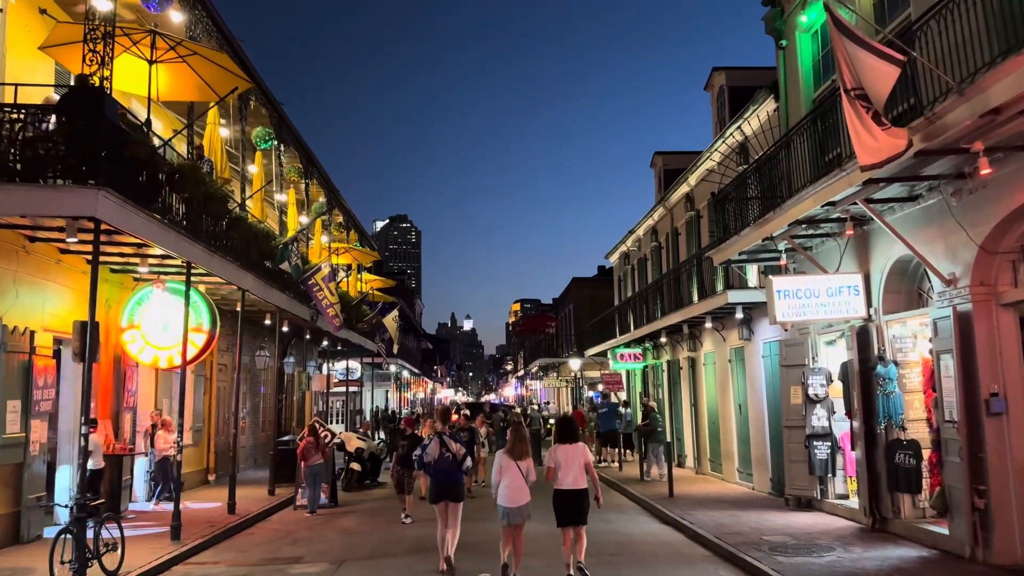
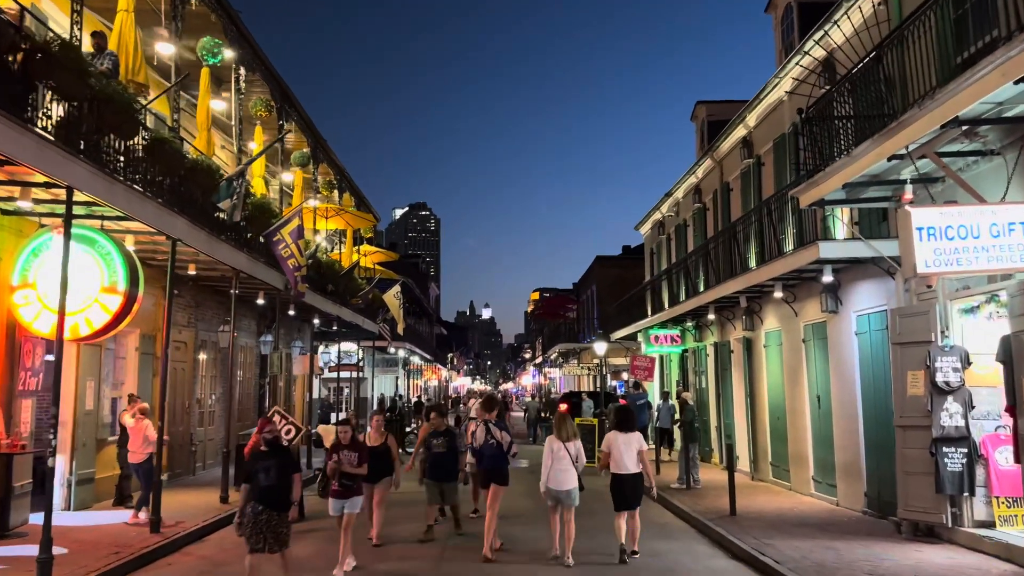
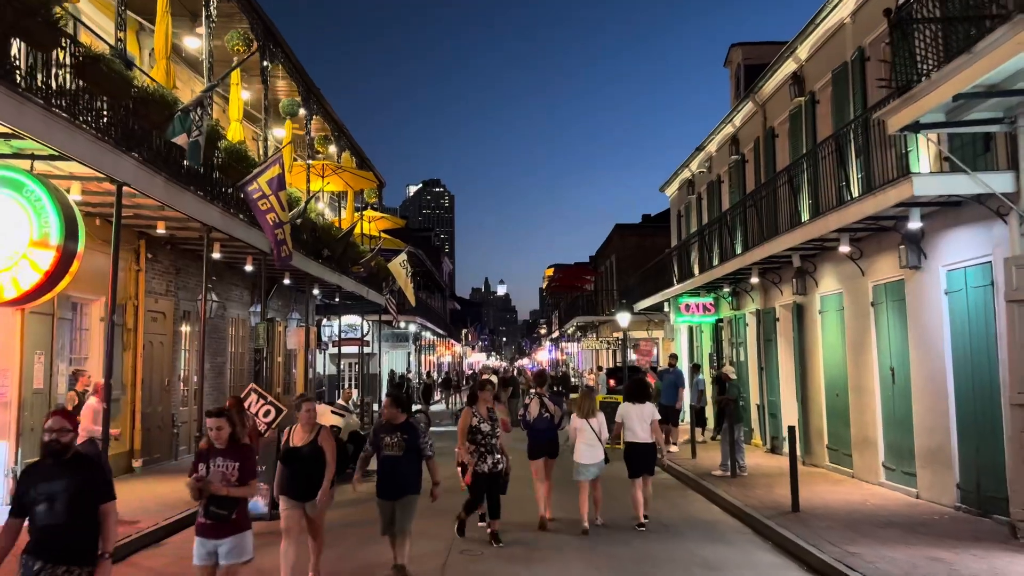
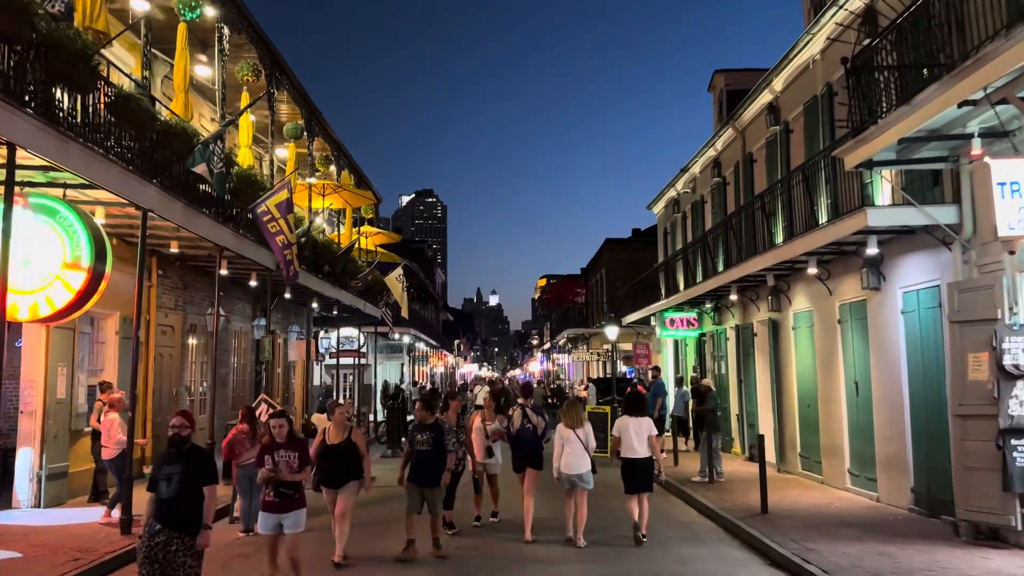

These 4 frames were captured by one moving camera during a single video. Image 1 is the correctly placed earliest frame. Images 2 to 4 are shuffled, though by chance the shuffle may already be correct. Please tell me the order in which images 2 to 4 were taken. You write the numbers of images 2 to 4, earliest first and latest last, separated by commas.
2, 4, 3
